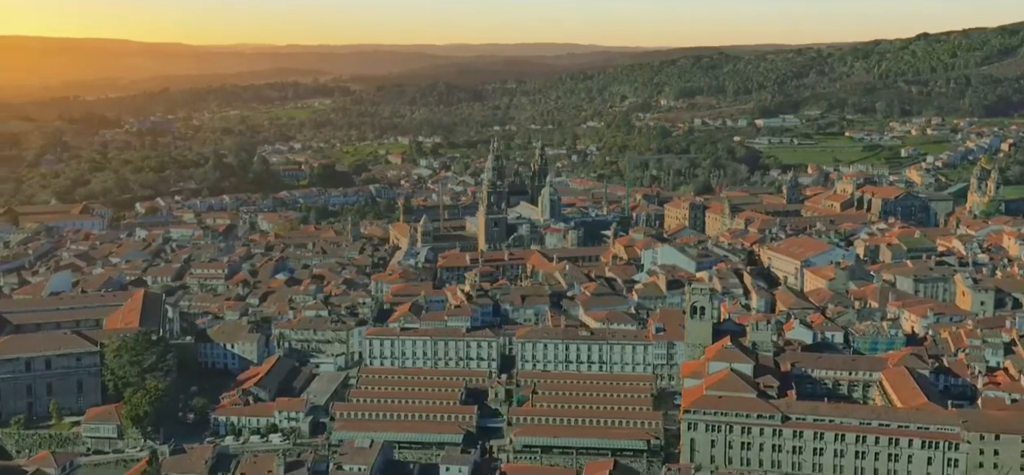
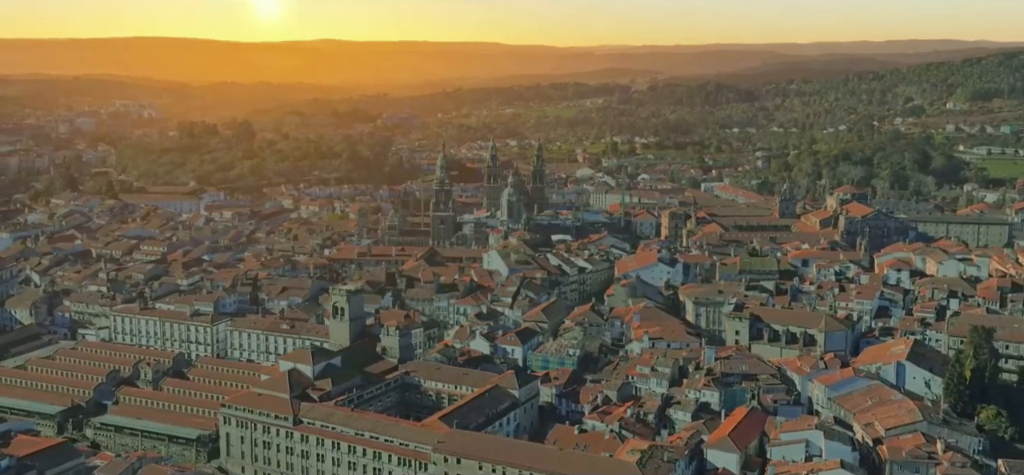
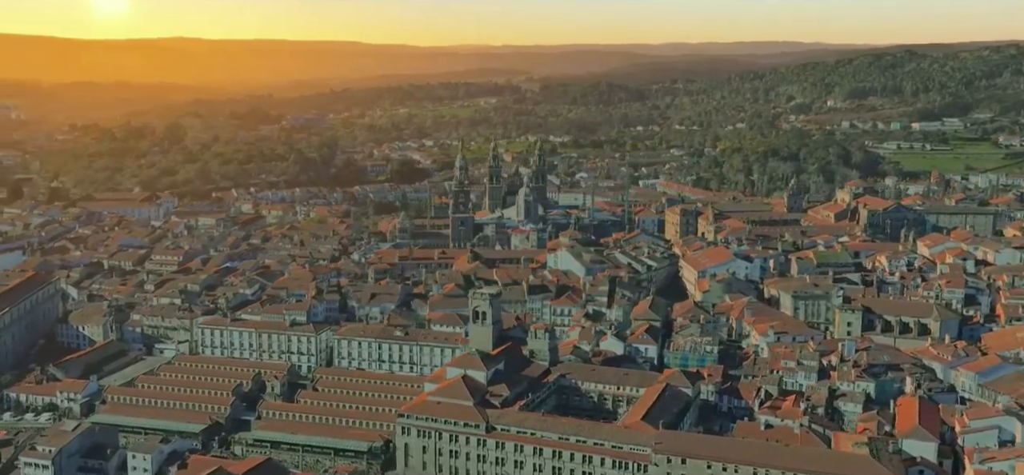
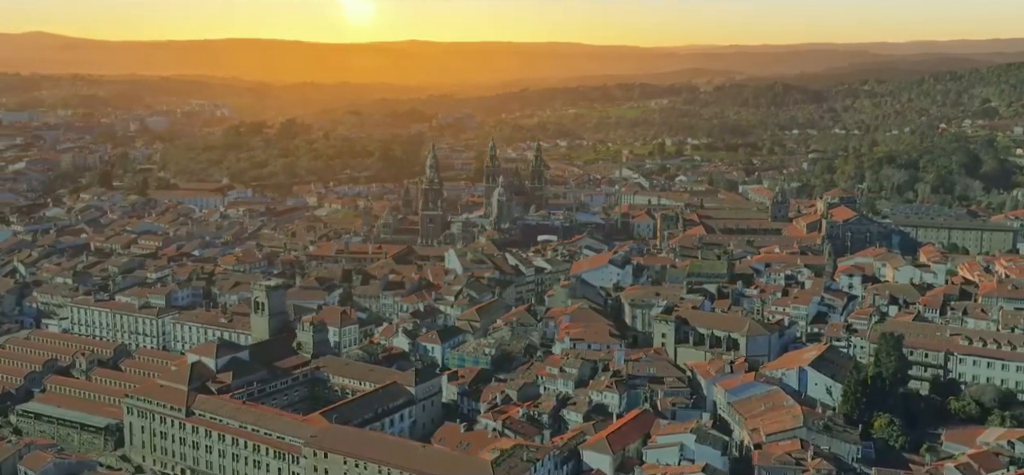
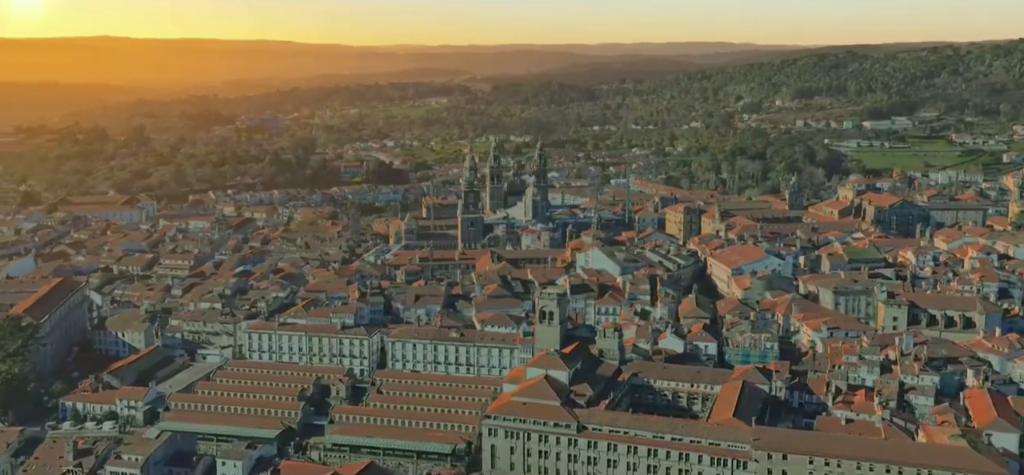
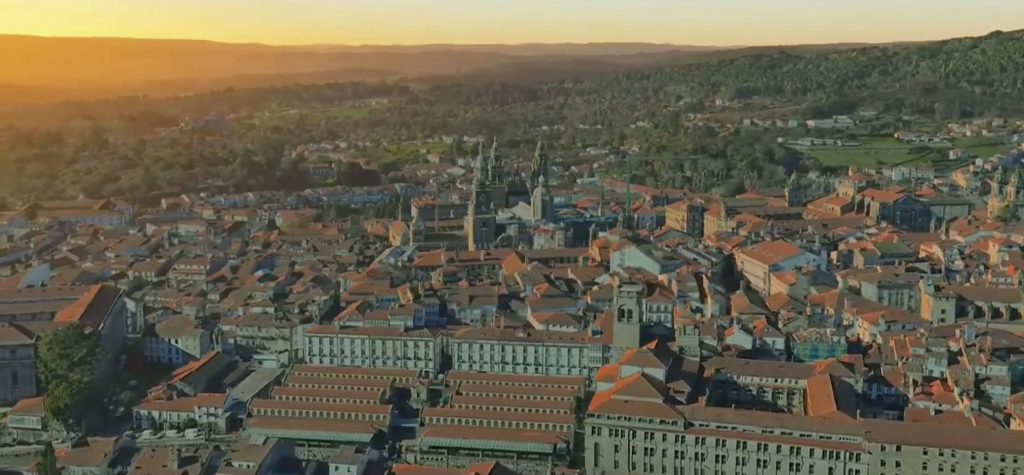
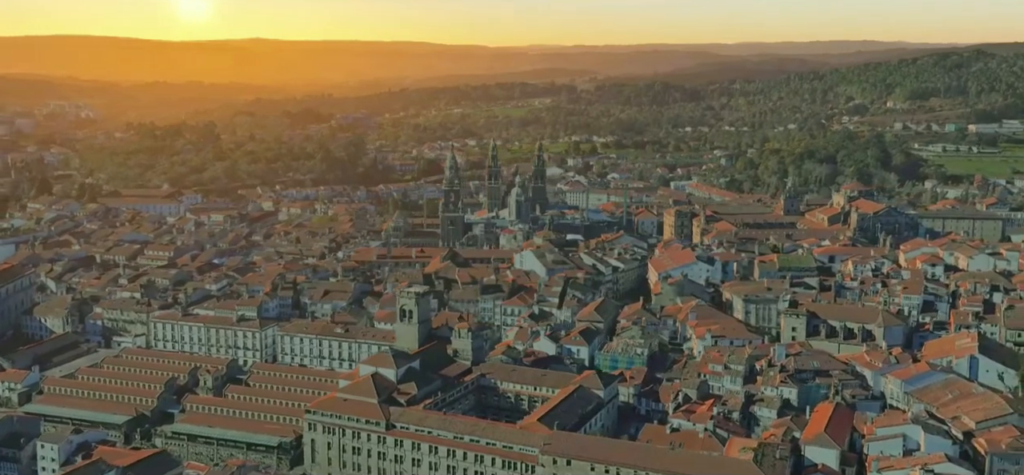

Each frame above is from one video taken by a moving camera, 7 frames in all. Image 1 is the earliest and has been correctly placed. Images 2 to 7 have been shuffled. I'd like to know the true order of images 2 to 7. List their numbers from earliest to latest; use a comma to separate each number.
6, 5, 3, 7, 2, 4
